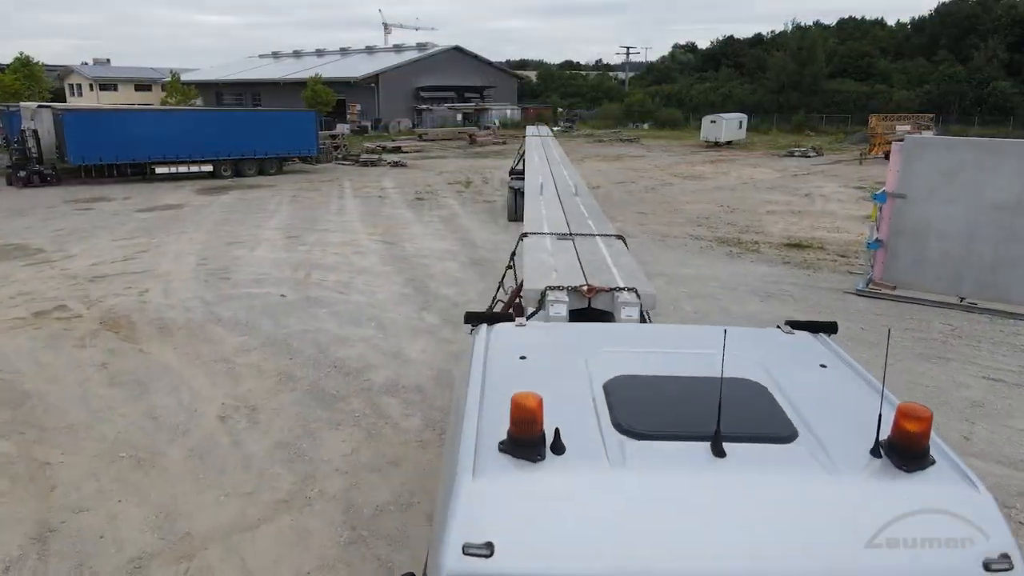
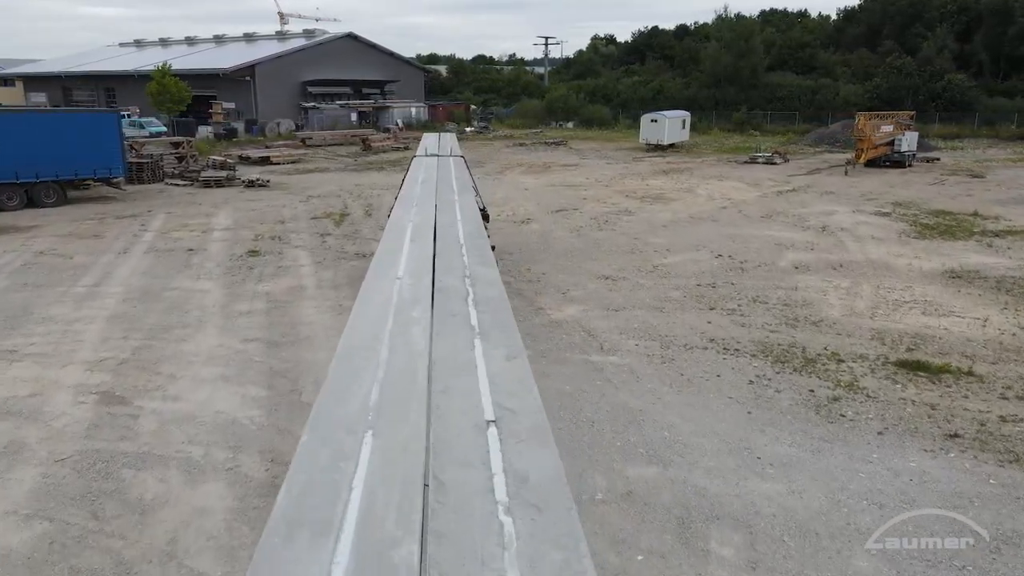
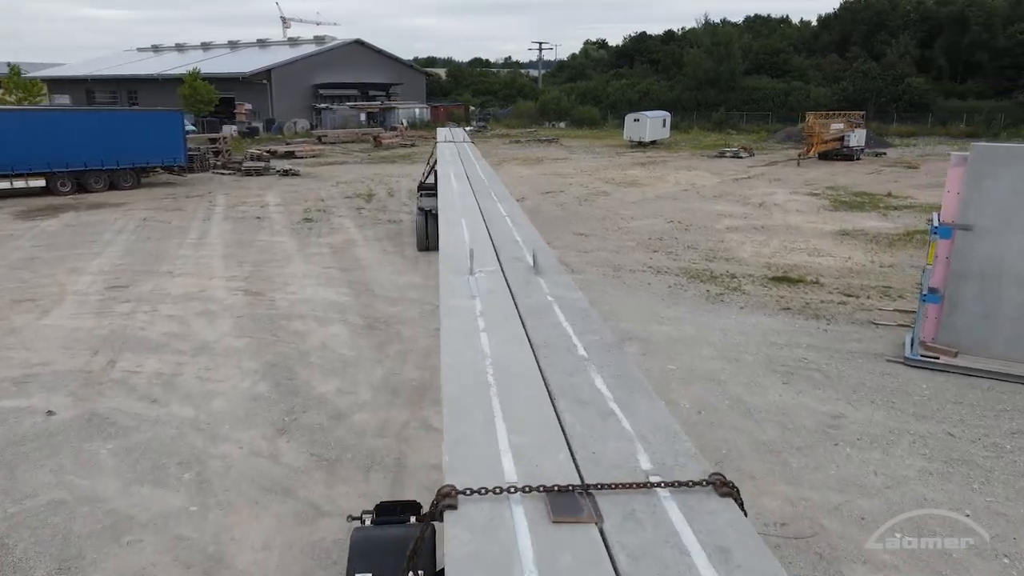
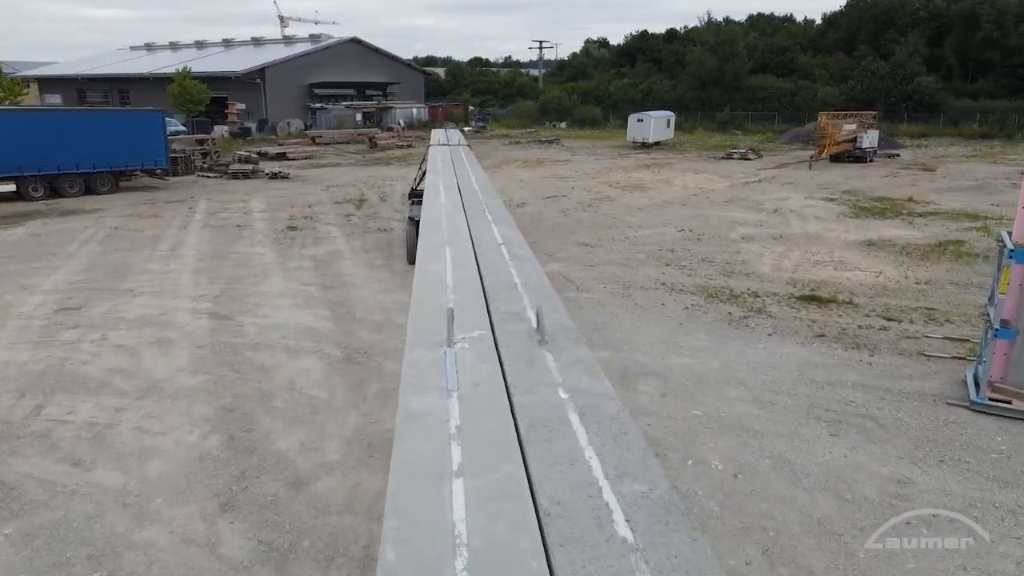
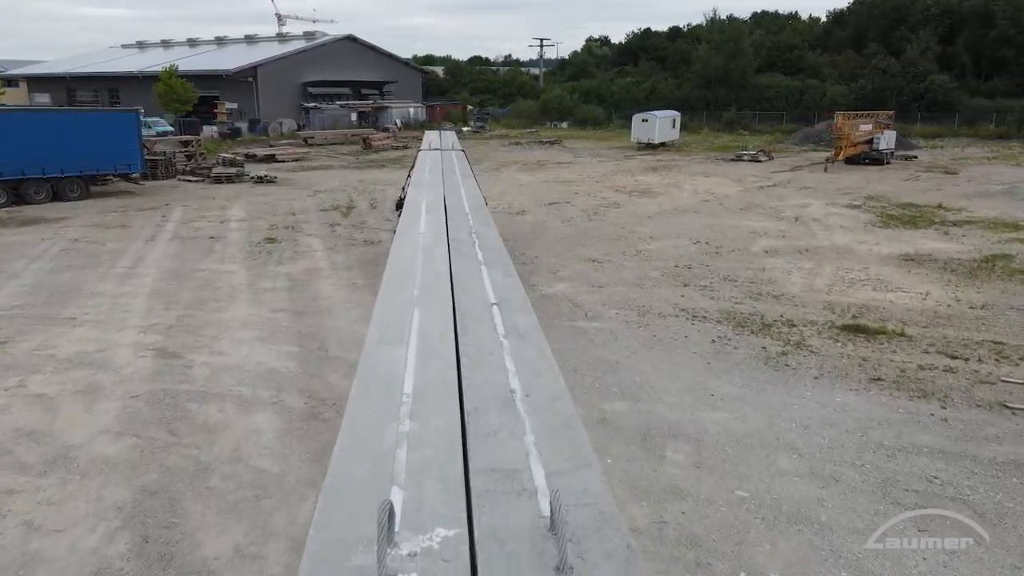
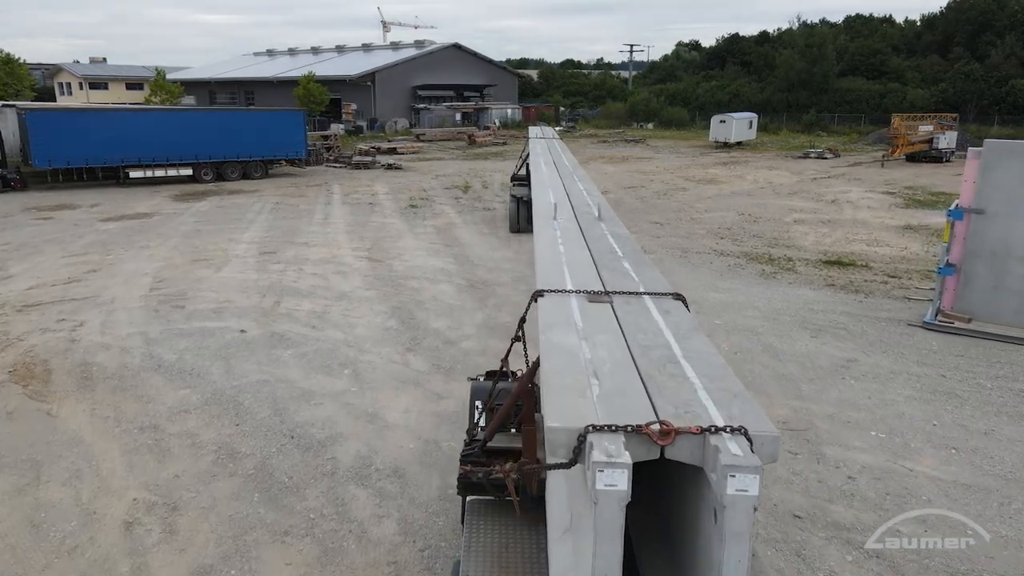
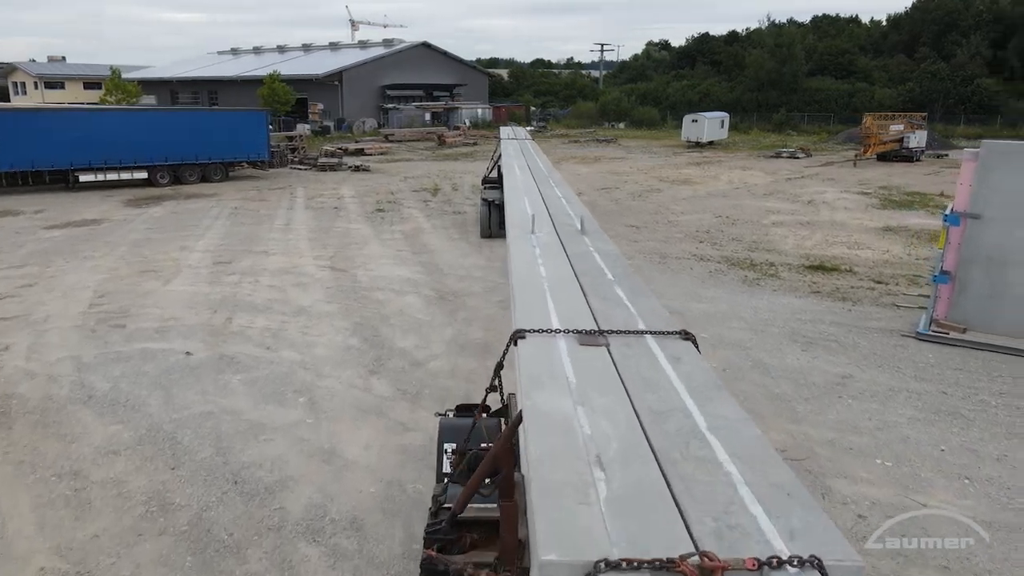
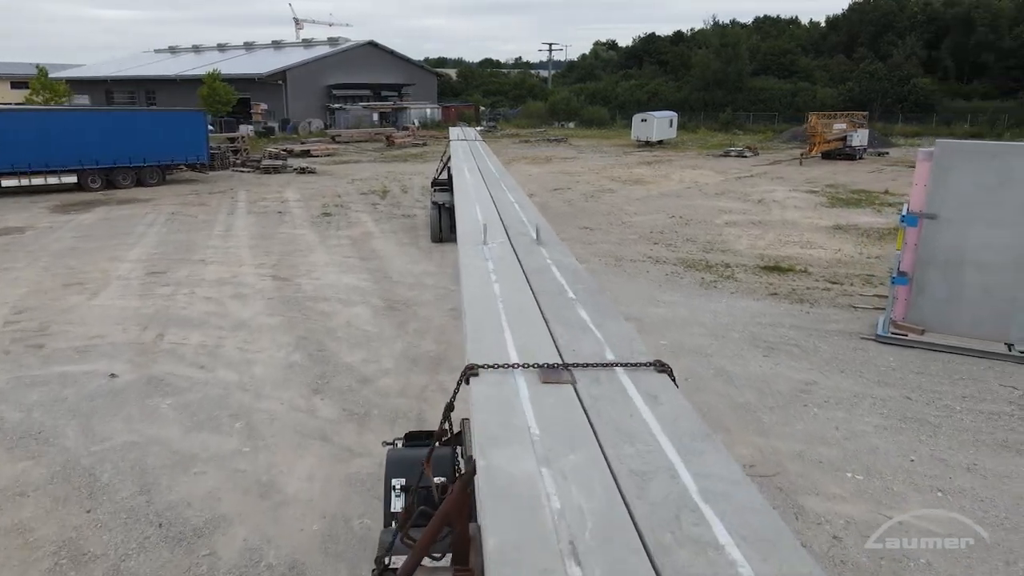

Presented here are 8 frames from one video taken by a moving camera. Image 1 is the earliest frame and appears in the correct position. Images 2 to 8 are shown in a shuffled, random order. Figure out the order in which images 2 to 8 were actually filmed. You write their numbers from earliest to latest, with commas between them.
6, 7, 8, 3, 4, 5, 2
